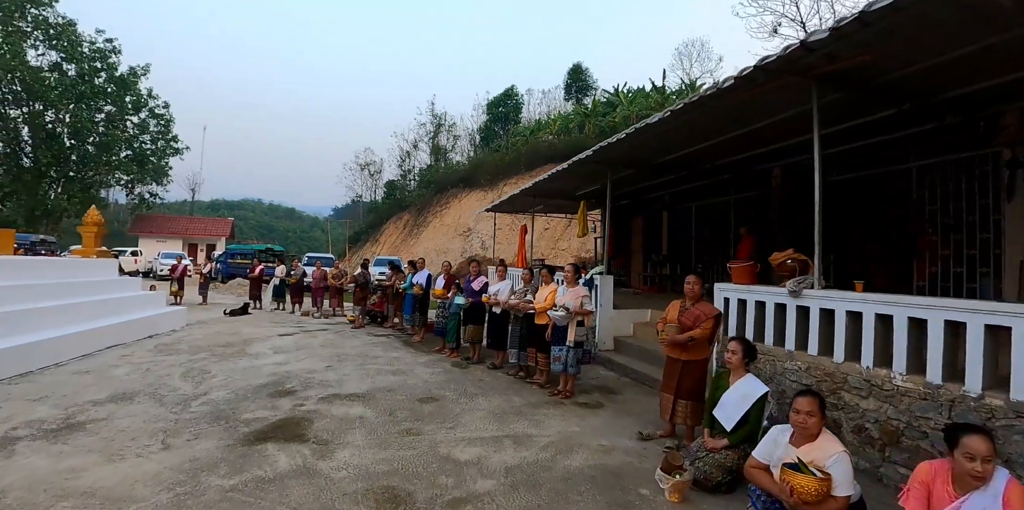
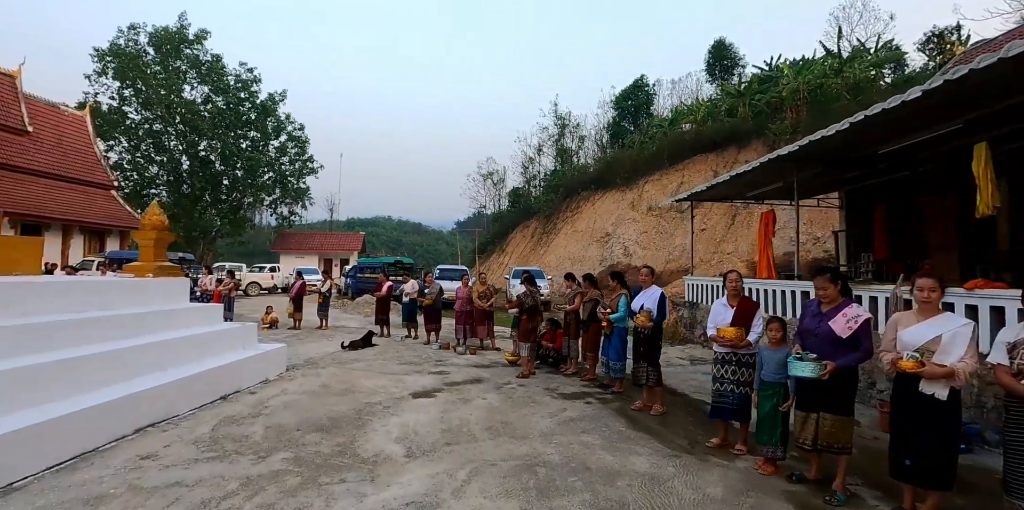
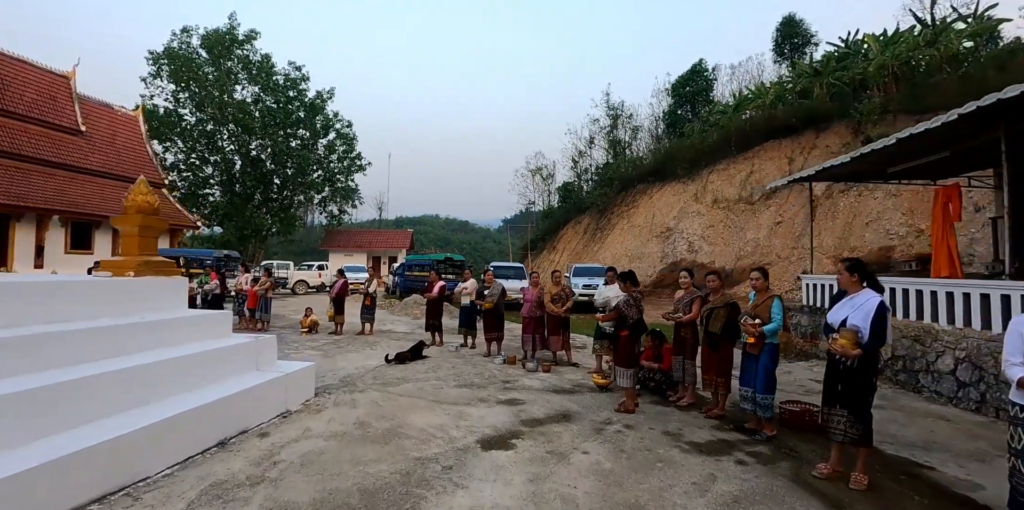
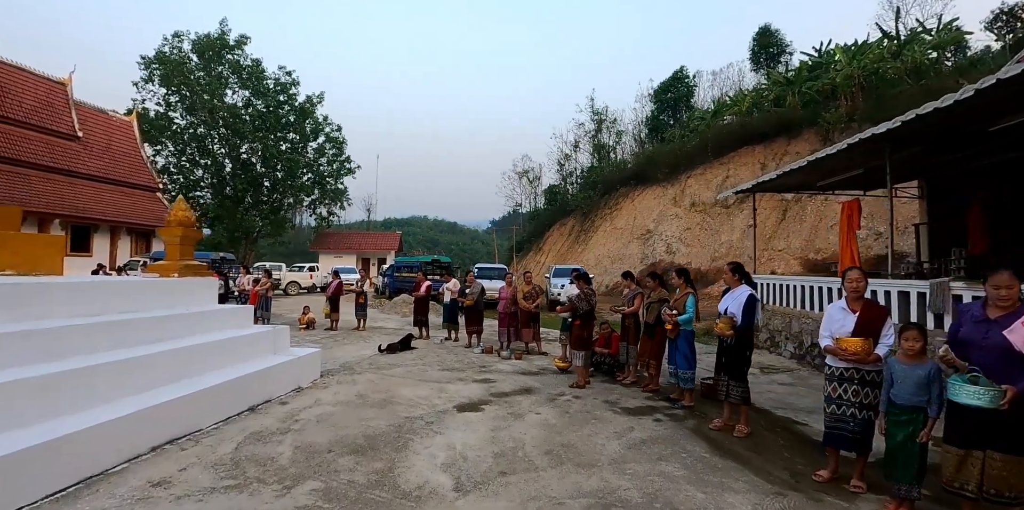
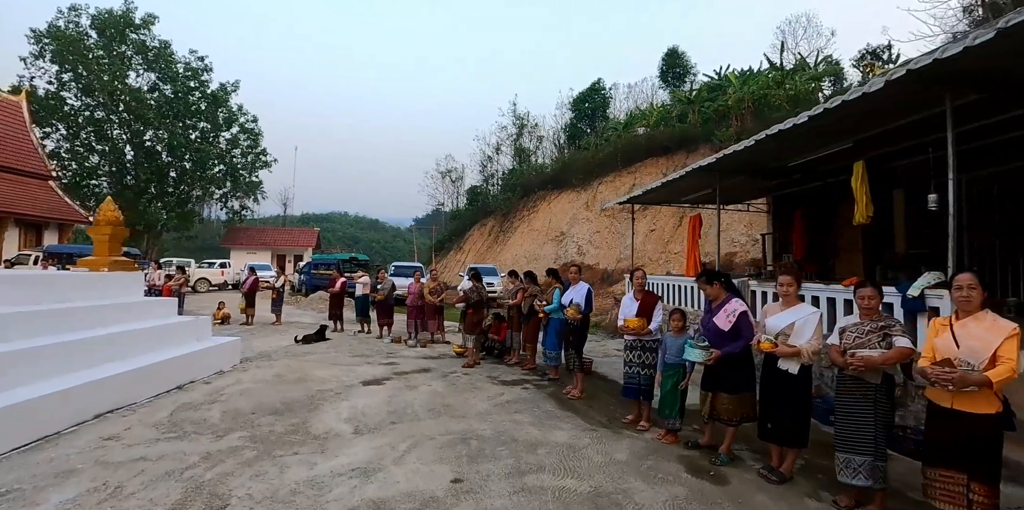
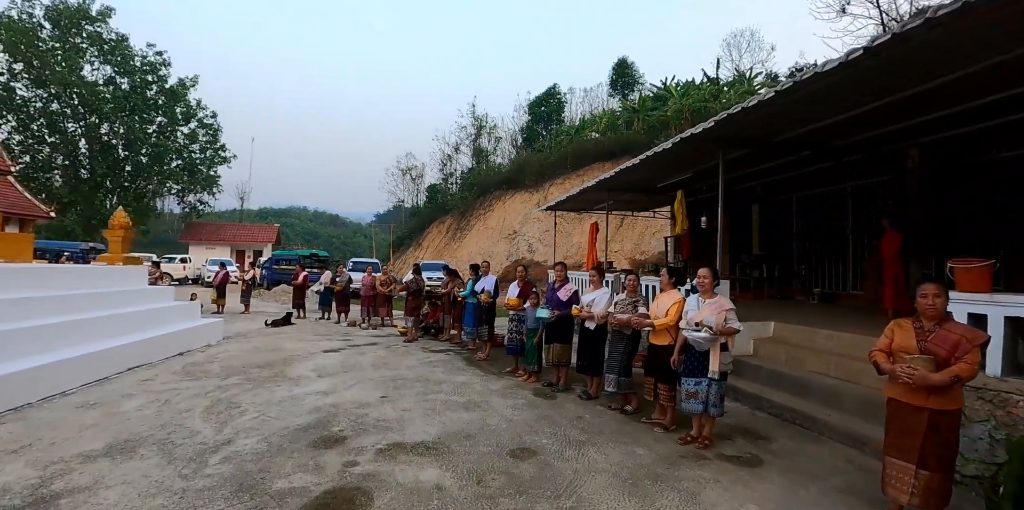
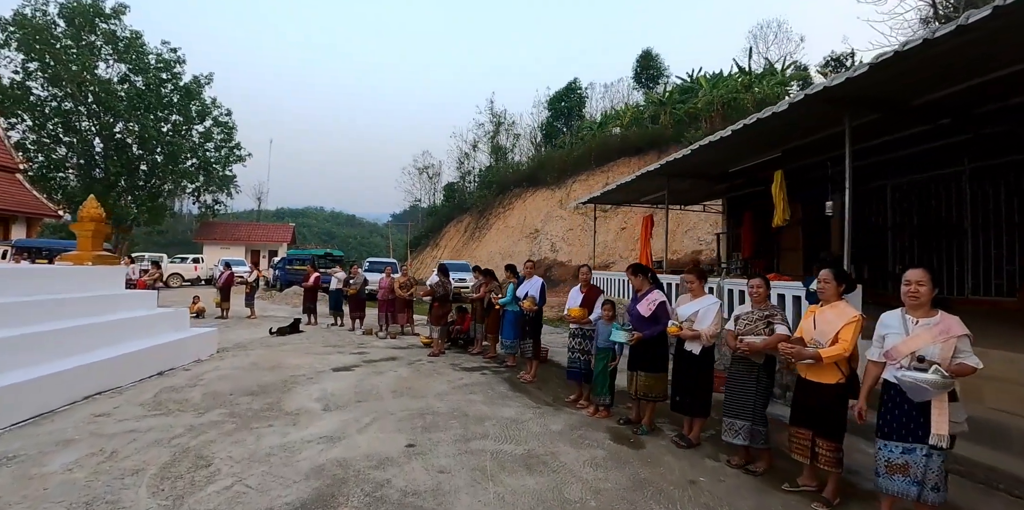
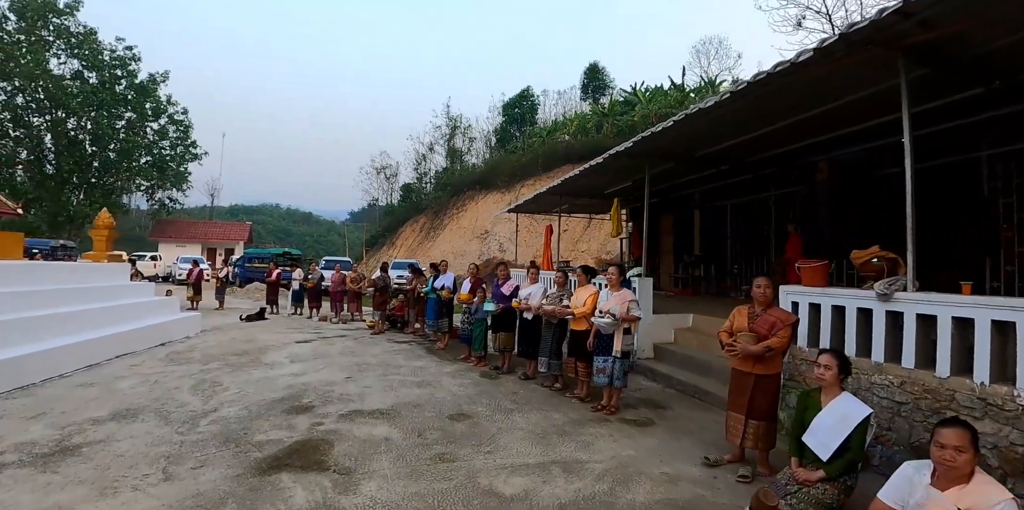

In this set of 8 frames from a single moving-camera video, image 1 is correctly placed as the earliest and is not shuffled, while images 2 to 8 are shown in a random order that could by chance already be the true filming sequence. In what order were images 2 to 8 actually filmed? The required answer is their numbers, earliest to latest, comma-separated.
8, 6, 7, 5, 2, 4, 3
